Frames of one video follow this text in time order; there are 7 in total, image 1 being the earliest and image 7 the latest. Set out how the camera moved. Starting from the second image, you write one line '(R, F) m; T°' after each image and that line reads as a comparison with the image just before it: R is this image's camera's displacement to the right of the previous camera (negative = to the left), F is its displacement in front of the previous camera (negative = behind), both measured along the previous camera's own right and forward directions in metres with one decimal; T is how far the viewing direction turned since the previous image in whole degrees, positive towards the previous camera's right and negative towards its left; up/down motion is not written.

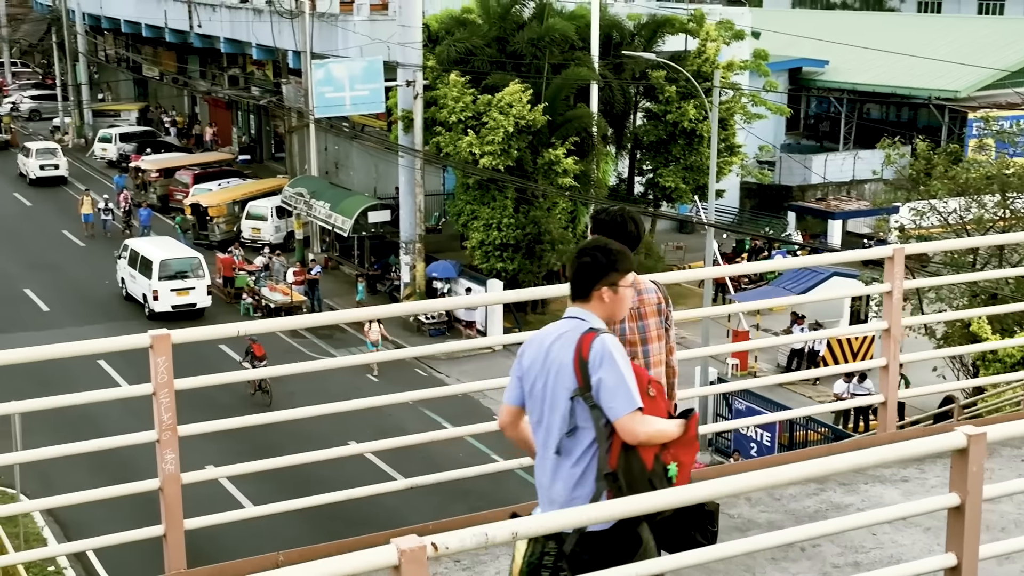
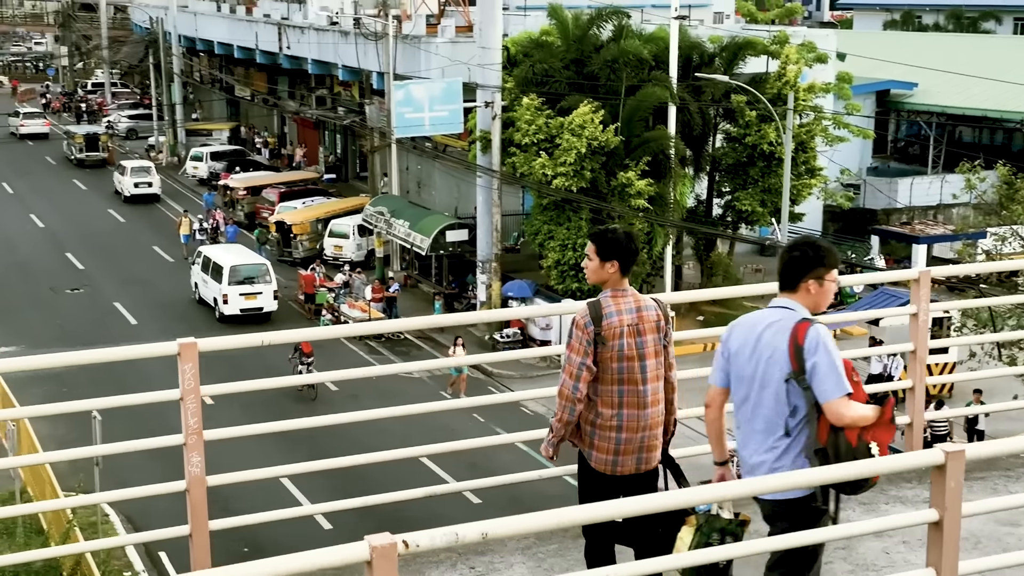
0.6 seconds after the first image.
(+0.3, -0.1) m; -4°
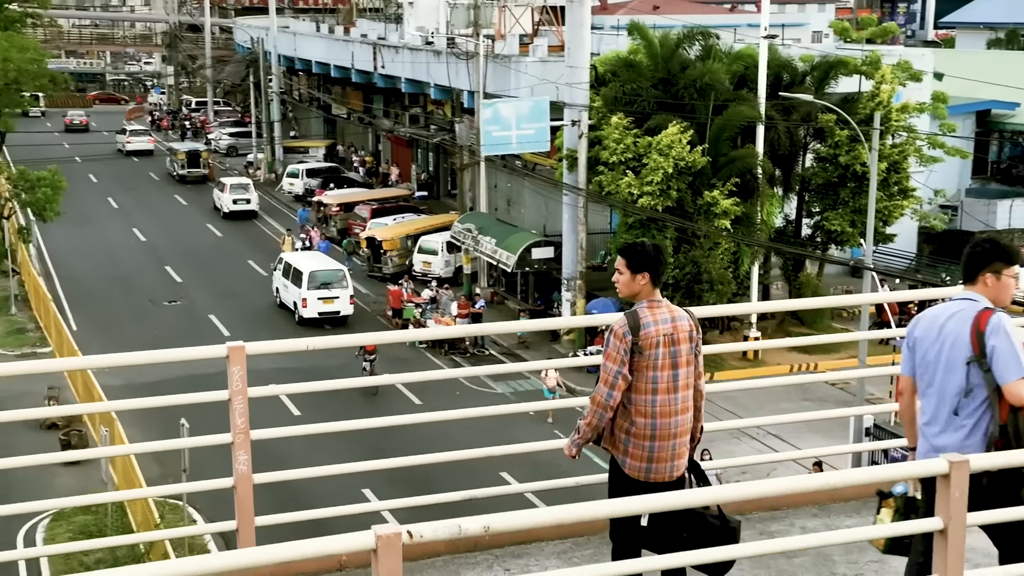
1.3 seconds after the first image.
(+0.2, -0.1) m; -4°
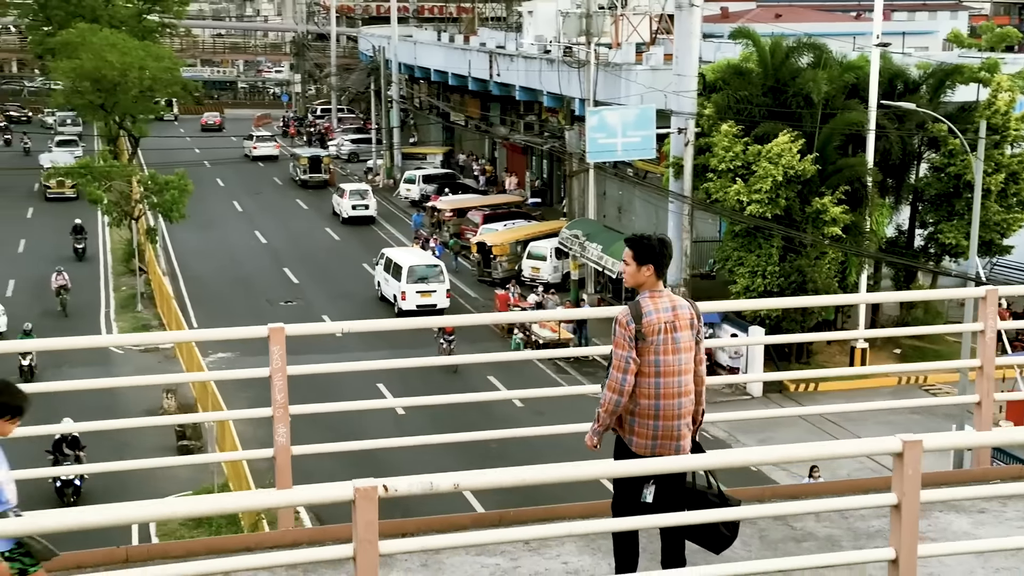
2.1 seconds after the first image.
(+0.4, -0.3) m; -6°
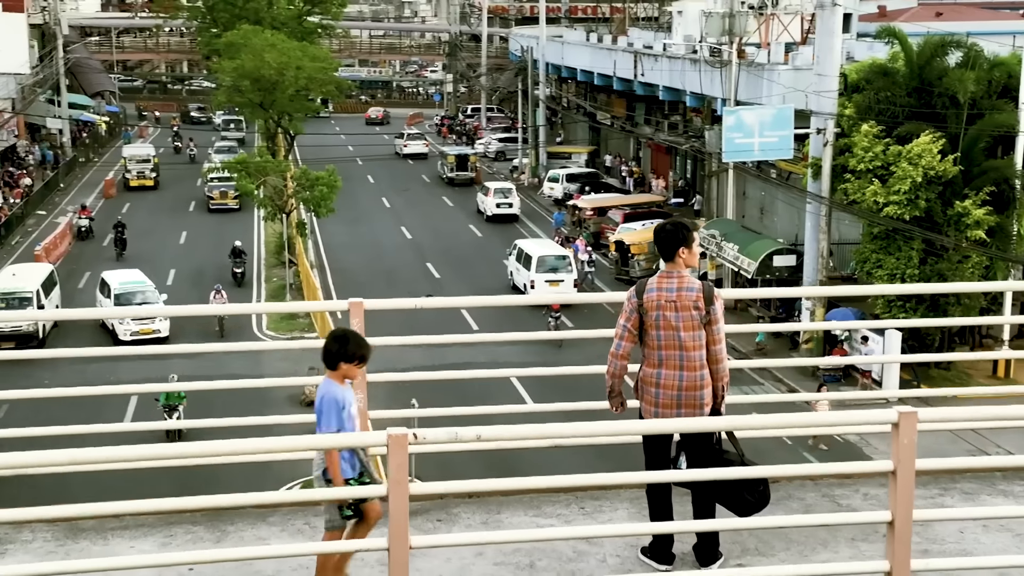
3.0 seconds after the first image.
(+0.4, -0.4) m; -7°
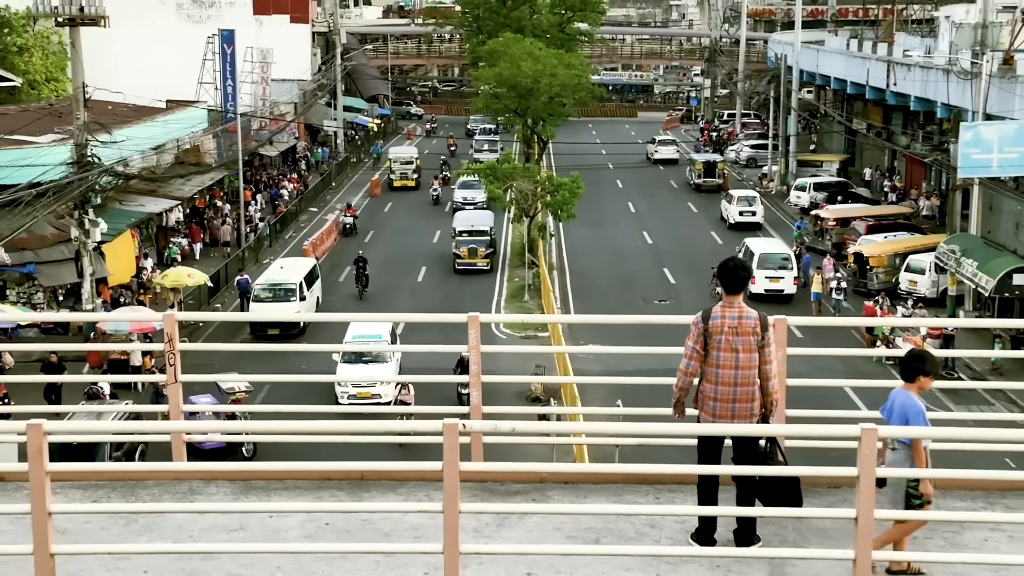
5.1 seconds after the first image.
(+0.9, -1.0) m; -12°
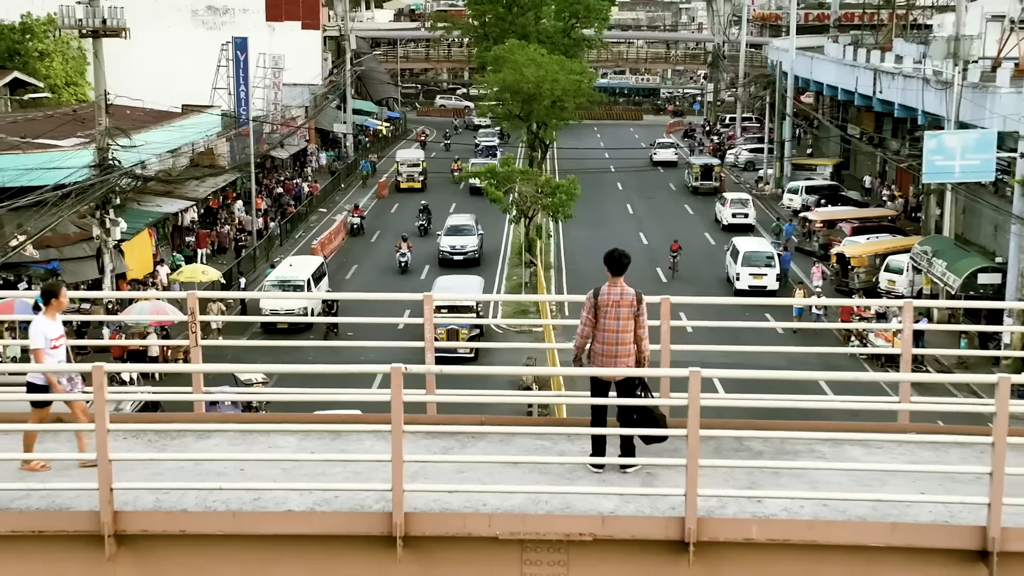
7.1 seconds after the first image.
(+0.5, -1.8) m; -1°
